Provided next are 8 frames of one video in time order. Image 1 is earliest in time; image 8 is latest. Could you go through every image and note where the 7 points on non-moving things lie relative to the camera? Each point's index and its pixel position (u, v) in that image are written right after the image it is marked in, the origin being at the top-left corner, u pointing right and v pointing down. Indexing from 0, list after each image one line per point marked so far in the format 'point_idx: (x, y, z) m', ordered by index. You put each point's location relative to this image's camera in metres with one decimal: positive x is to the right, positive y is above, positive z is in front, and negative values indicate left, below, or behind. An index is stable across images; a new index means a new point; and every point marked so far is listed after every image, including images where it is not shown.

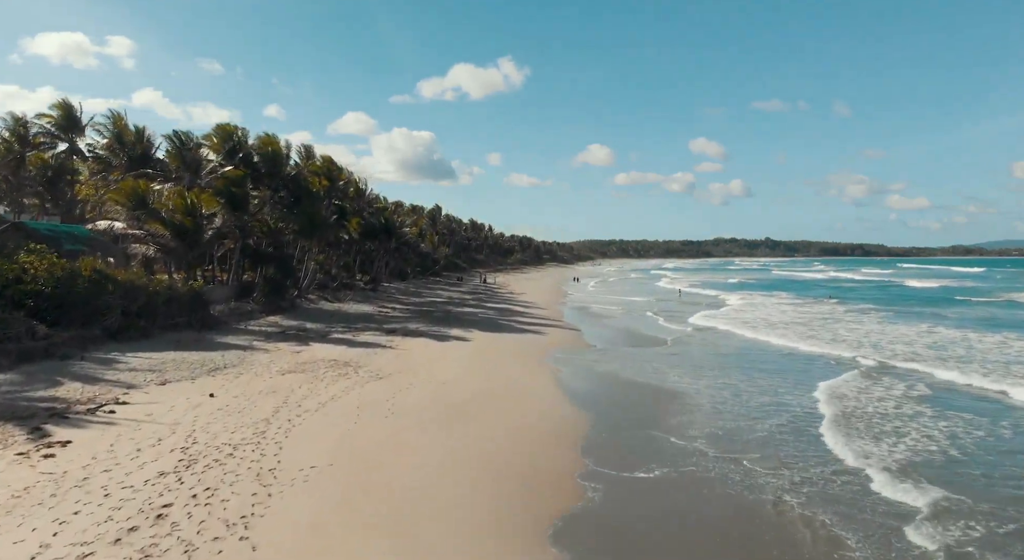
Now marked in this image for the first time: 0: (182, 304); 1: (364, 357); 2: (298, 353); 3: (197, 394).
0: (-9.2, -0.7, +17.9) m
1: (-3.5, -1.8, +15.0) m
2: (-5.0, -1.7, +15.0) m
3: (-5.4, -1.9, +11.0) m
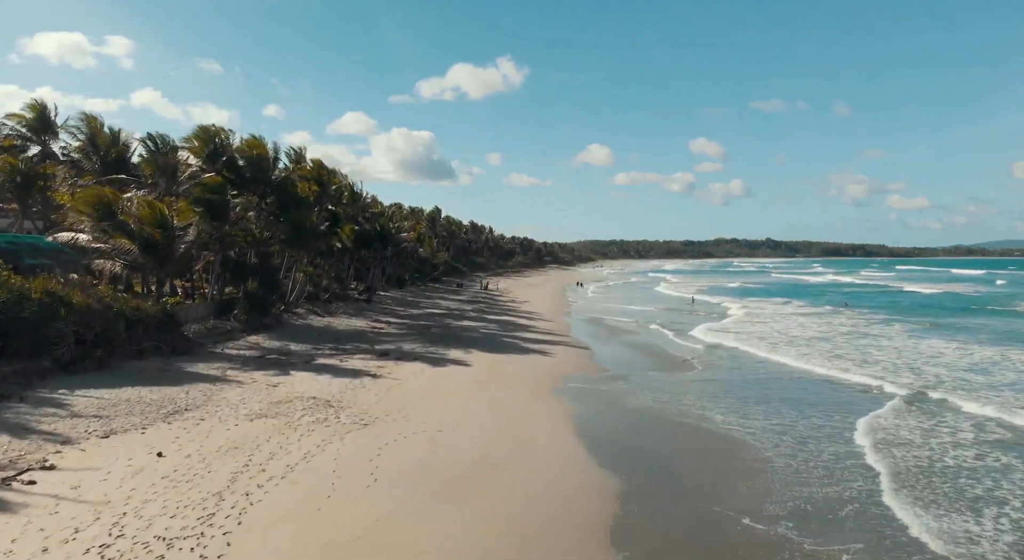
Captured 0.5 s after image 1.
0: (-9.1, -1.2, +16.1) m
1: (-3.3, -2.3, +13.2) m
2: (-4.9, -2.2, +13.2) m
3: (-5.3, -2.4, +9.2) m
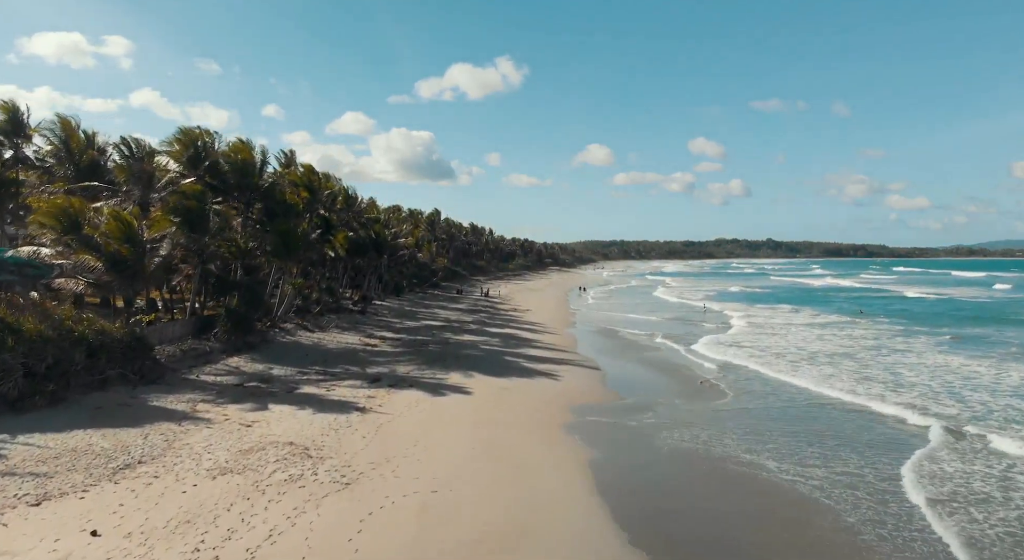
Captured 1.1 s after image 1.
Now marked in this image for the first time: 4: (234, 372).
0: (-9.0, -1.7, +14.5) m
1: (-3.2, -2.8, +11.6) m
2: (-4.8, -2.7, +11.6) m
3: (-5.1, -2.9, +7.6) m
4: (-7.2, -2.4, +16.8) m
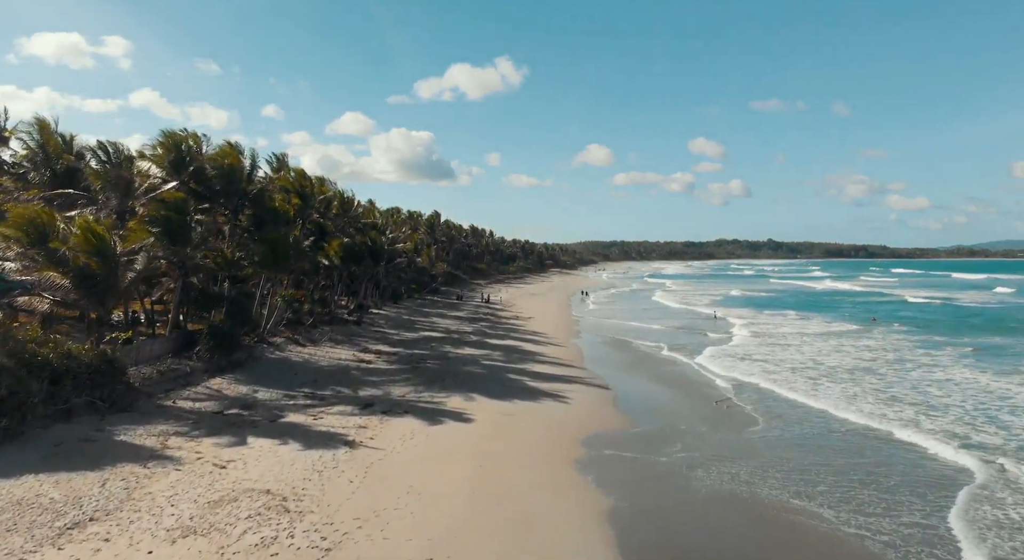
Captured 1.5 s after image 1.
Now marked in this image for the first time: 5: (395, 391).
0: (-8.9, -2.1, +13.3) m
1: (-3.1, -3.2, +10.4) m
2: (-4.7, -3.1, +10.4) m
3: (-5.0, -3.3, +6.3) m
4: (-7.1, -2.8, +15.5) m
5: (-3.0, -2.9, +16.5) m
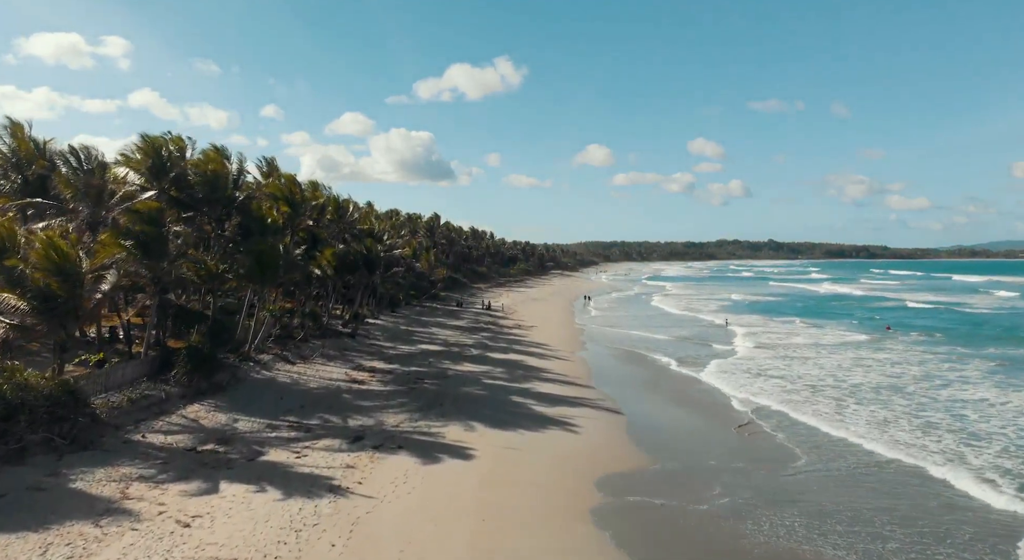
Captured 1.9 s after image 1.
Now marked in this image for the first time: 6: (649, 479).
0: (-8.8, -2.5, +11.9) m
1: (-3.0, -3.6, +9.0) m
2: (-4.6, -3.5, +9.0) m
3: (-4.9, -3.7, +4.9) m
4: (-7.0, -3.2, +14.1) m
5: (-2.9, -3.3, +15.1) m
6: (+2.4, -3.8, +12.3) m
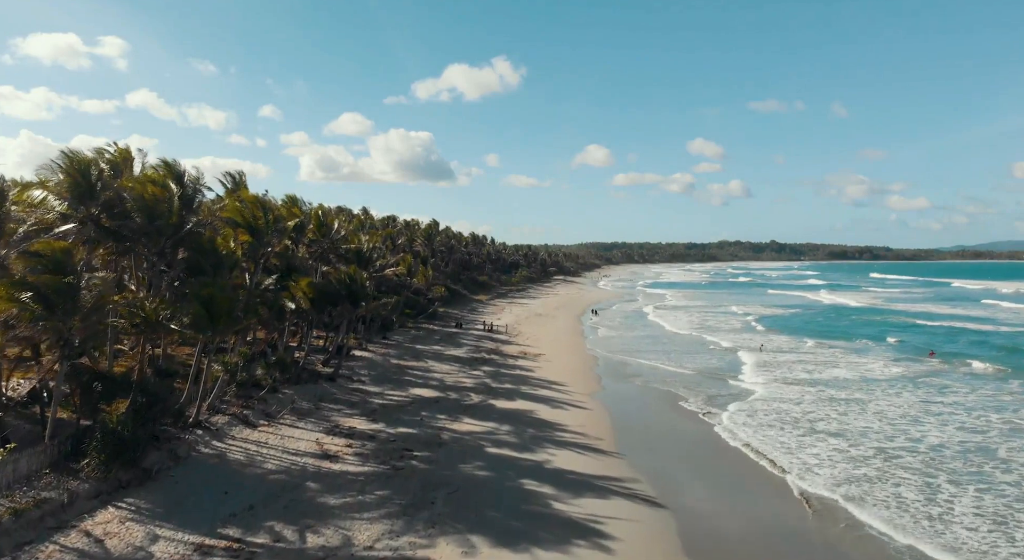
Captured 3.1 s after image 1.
0: (-8.5, -3.7, +8.1) m
1: (-2.8, -4.8, +5.2) m
2: (-4.3, -4.7, +5.2) m
3: (-4.7, -4.9, +1.2) m
4: (-6.8, -4.4, +10.3) m
5: (-2.7, -4.5, +11.4) m
6: (+2.7, -5.0, +8.6) m
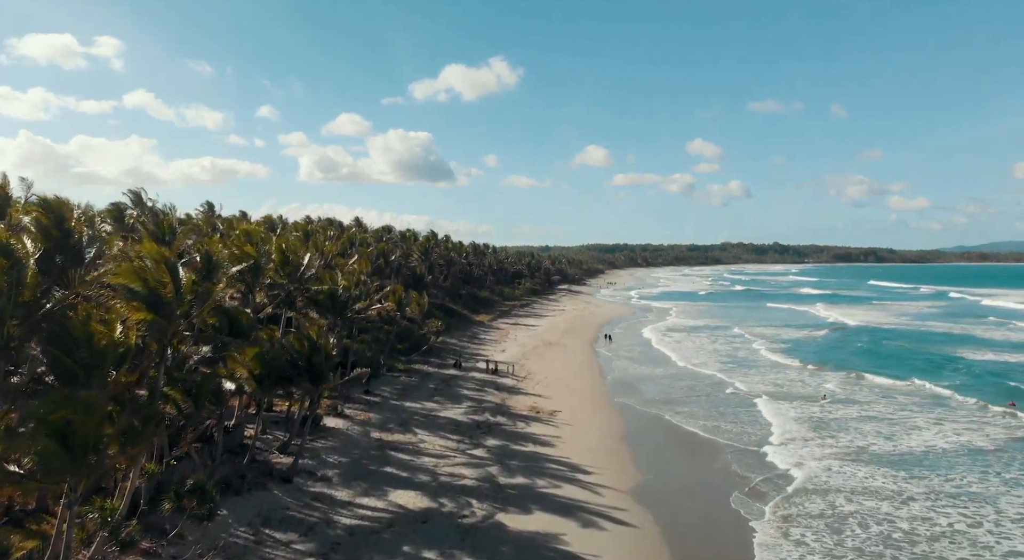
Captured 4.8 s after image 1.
0: (-8.2, -5.5, +2.5) m
1: (-2.4, -6.6, -0.4) m
2: (-3.9, -6.6, -0.4) m
3: (-4.3, -6.8, -4.5) m
4: (-6.4, -6.3, +4.7) m
5: (-2.3, -6.4, +5.7) m
6: (+3.1, -6.8, +3.0) m
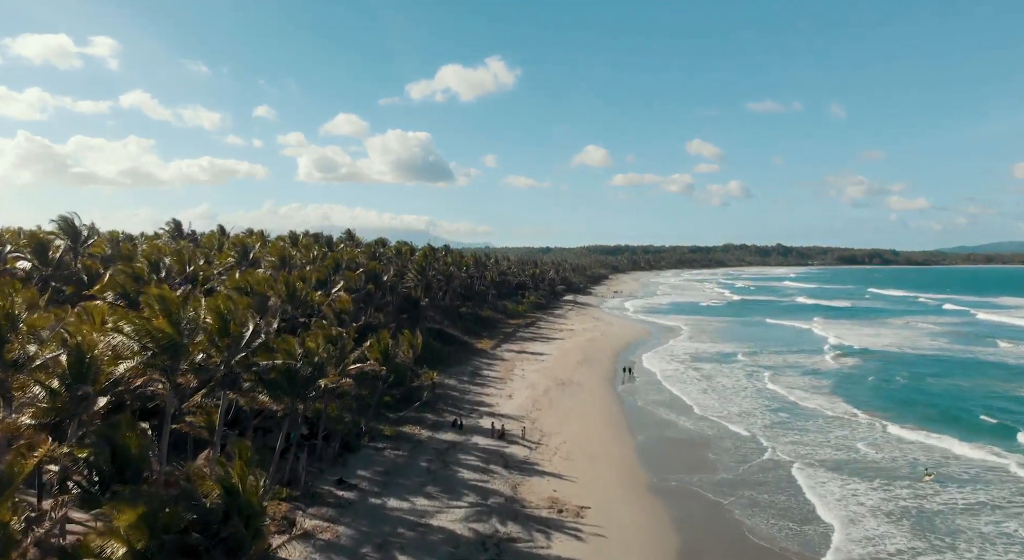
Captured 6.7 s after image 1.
0: (-7.6, -7.6, -3.6) m
1: (-1.9, -8.6, -6.5) m
2: (-3.4, -8.6, -6.5) m
3: (-3.8, -8.8, -10.6) m
4: (-5.9, -8.3, -1.4) m
5: (-1.8, -8.4, -0.4) m
6: (+3.6, -8.8, -3.1) m
